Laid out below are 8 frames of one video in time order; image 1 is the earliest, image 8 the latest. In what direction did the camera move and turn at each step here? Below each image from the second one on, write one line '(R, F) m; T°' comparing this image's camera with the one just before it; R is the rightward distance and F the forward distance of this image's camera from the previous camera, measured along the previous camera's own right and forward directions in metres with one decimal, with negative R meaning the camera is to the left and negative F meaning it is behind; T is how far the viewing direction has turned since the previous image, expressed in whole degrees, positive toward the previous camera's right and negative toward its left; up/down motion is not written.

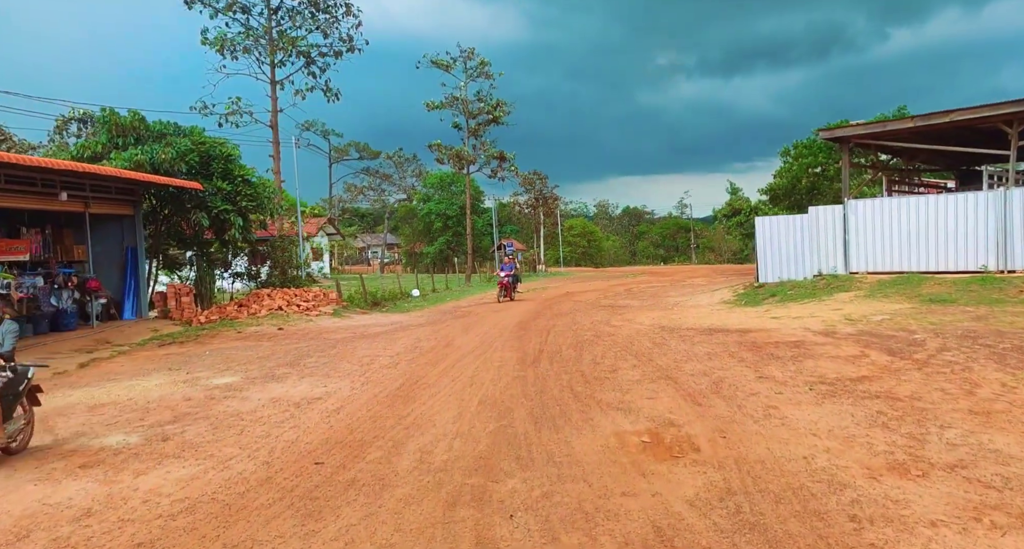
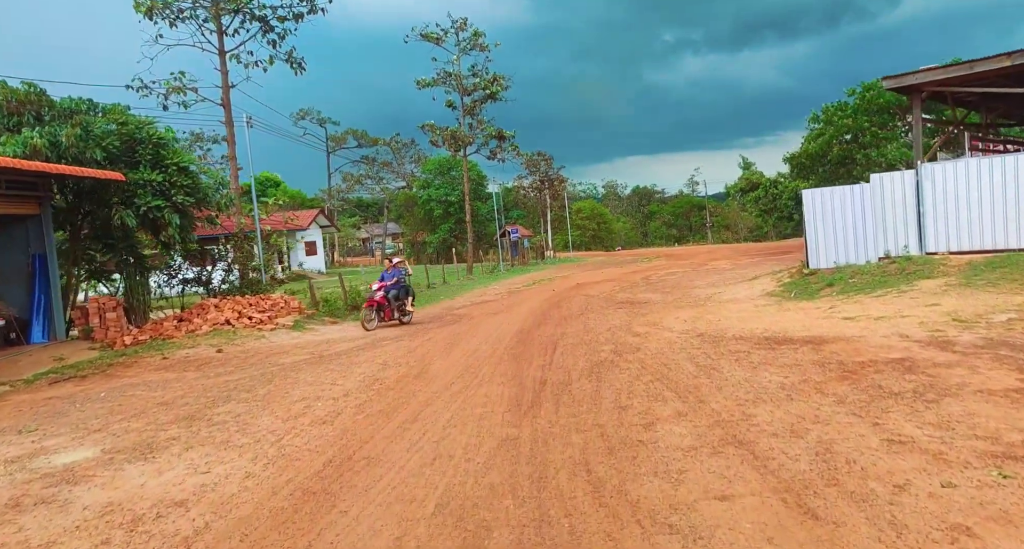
(+0.2, +2.9) m; -1°
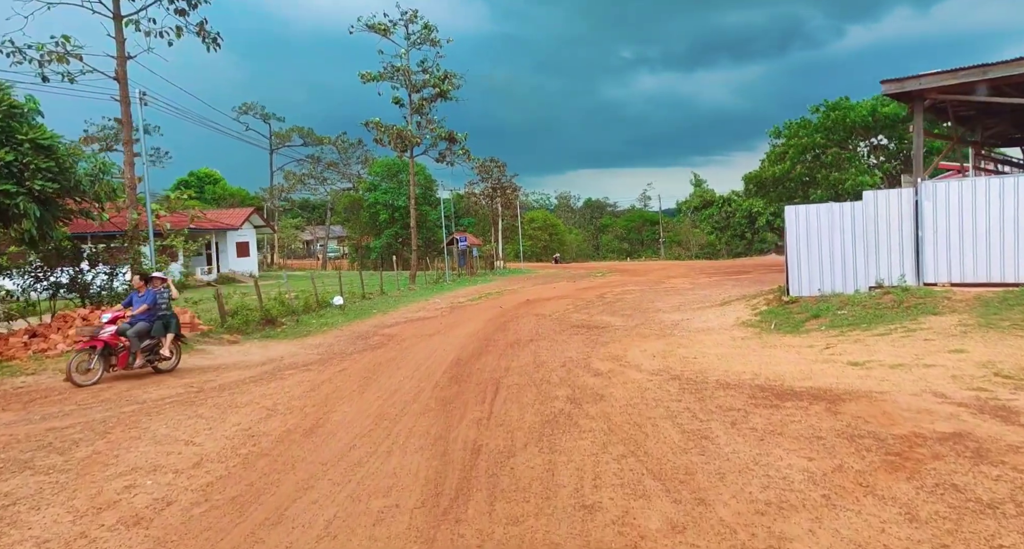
(+0.2, +2.1) m; +4°
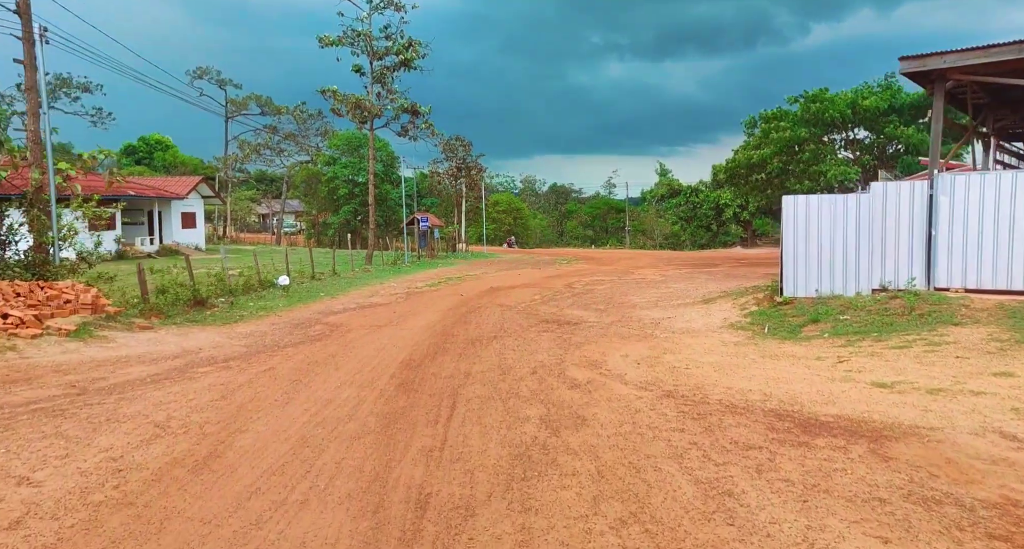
(0.0, +1.5) m; +3°
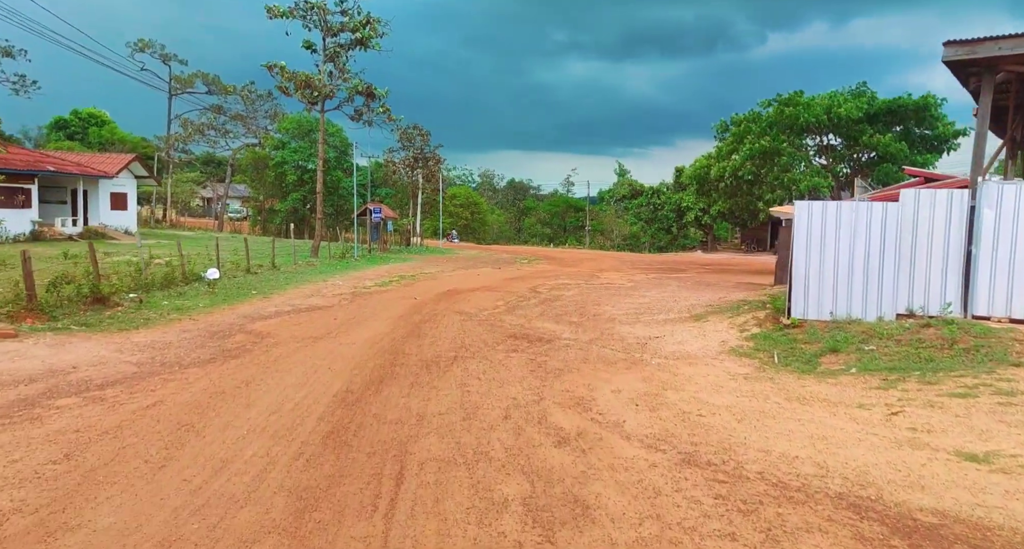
(-0.2, +1.9) m; +4°
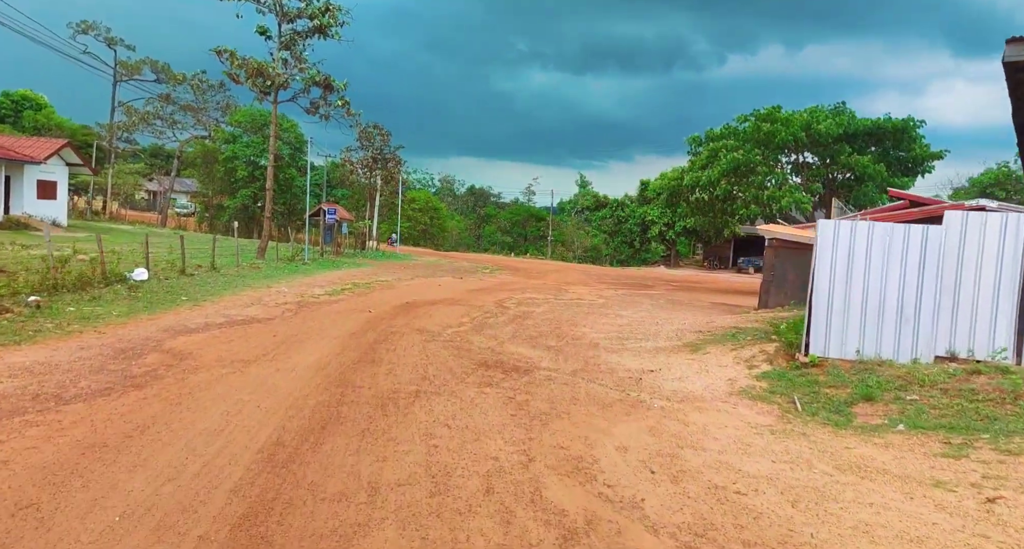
(-0.2, +1.6) m; +3°
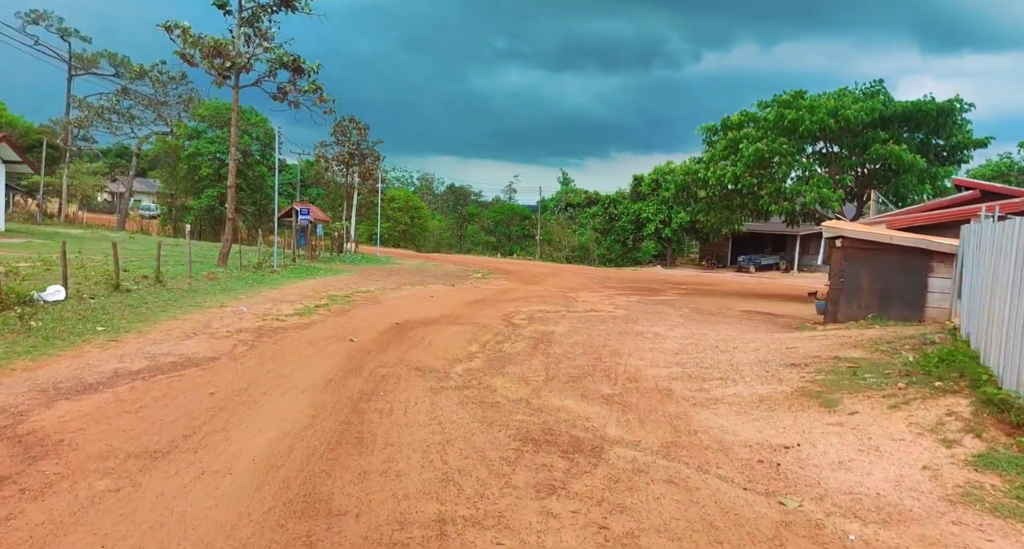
(-0.7, +3.3) m; +2°
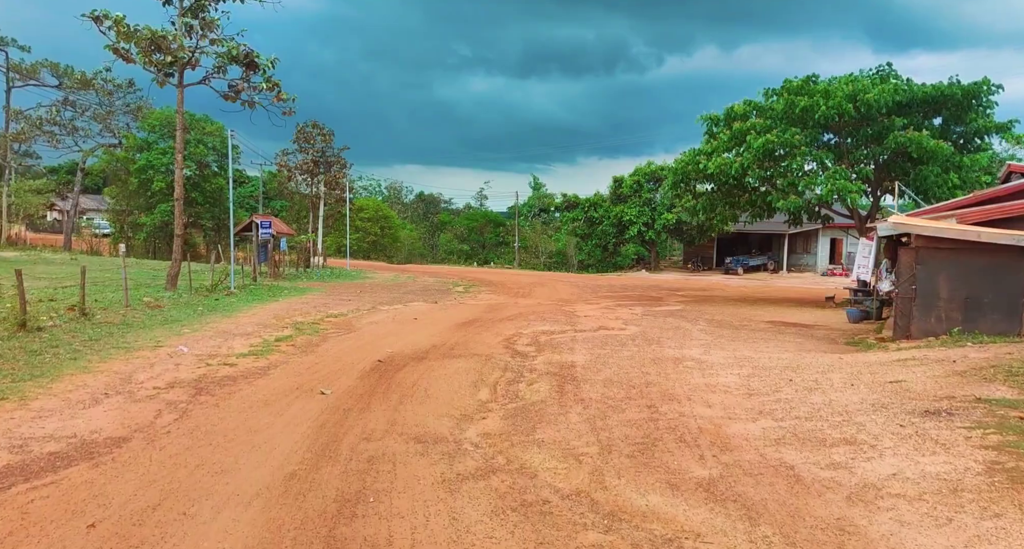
(-0.6, +2.8) m; +2°
